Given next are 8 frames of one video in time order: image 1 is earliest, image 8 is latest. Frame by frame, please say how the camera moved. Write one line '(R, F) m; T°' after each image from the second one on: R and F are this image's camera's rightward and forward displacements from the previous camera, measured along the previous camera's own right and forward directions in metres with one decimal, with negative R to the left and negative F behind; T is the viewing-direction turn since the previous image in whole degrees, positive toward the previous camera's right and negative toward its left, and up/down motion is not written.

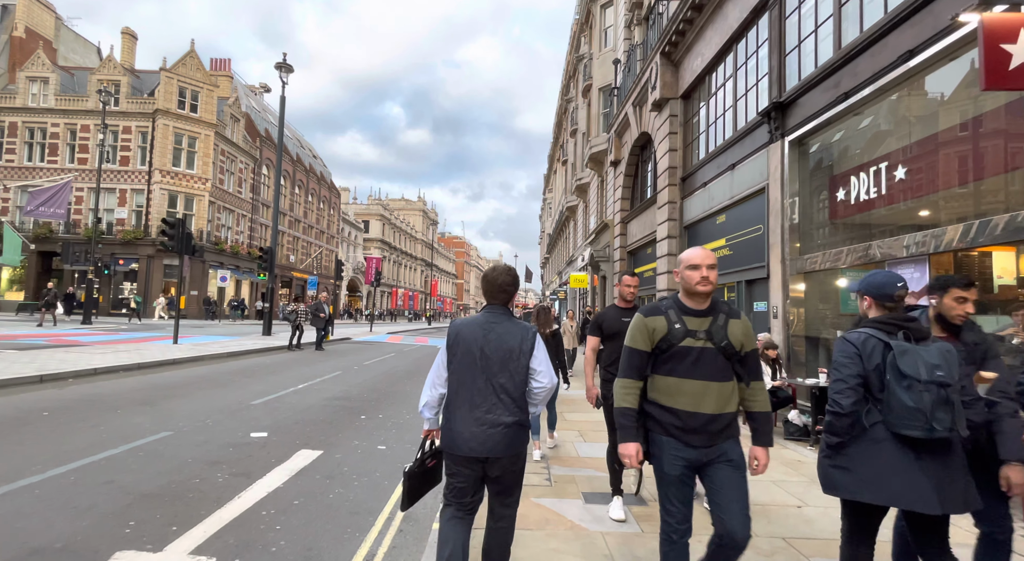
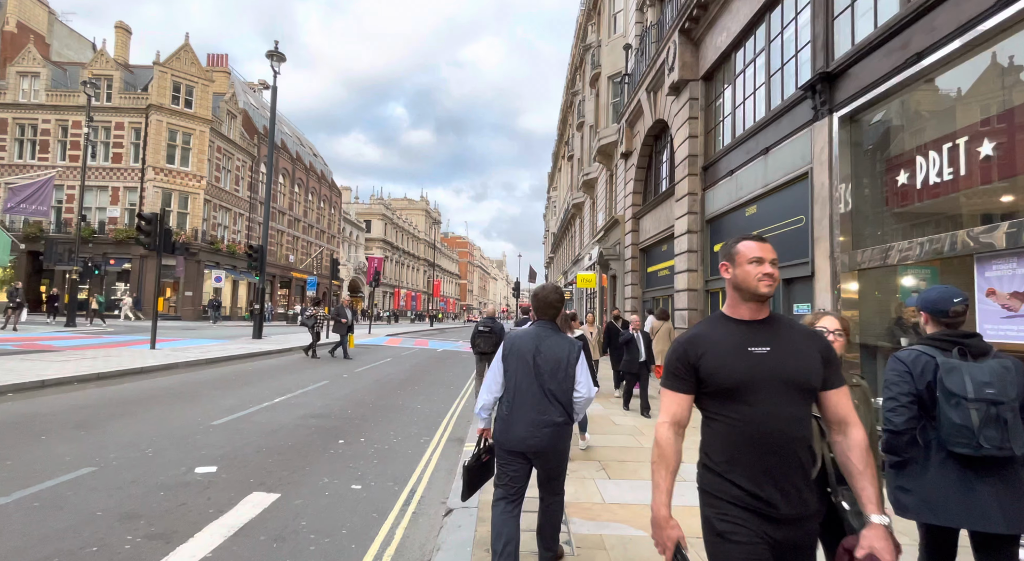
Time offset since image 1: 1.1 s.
(0.0, +1.1) m; 0°
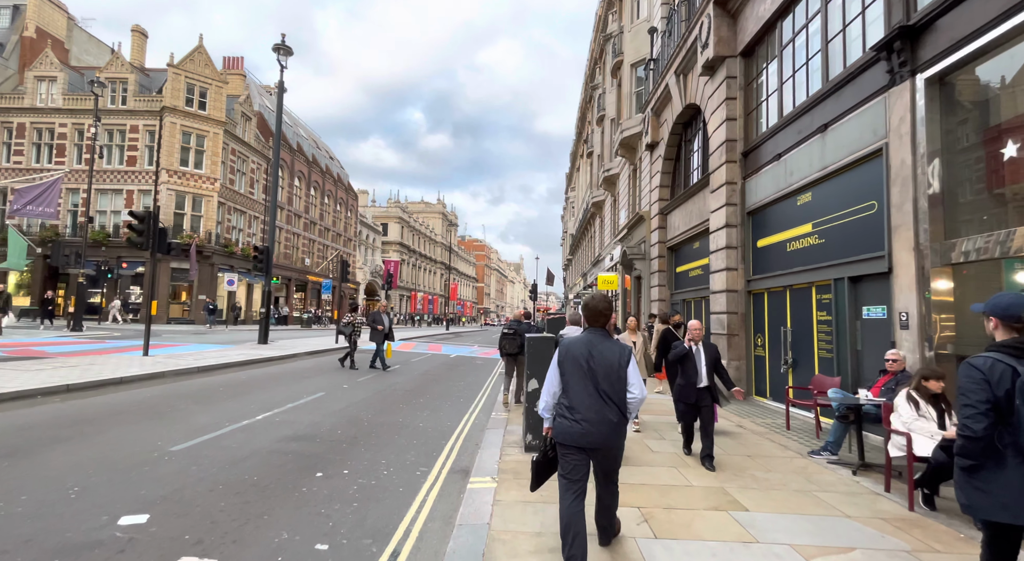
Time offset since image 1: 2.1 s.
(0.0, +1.1) m; -2°
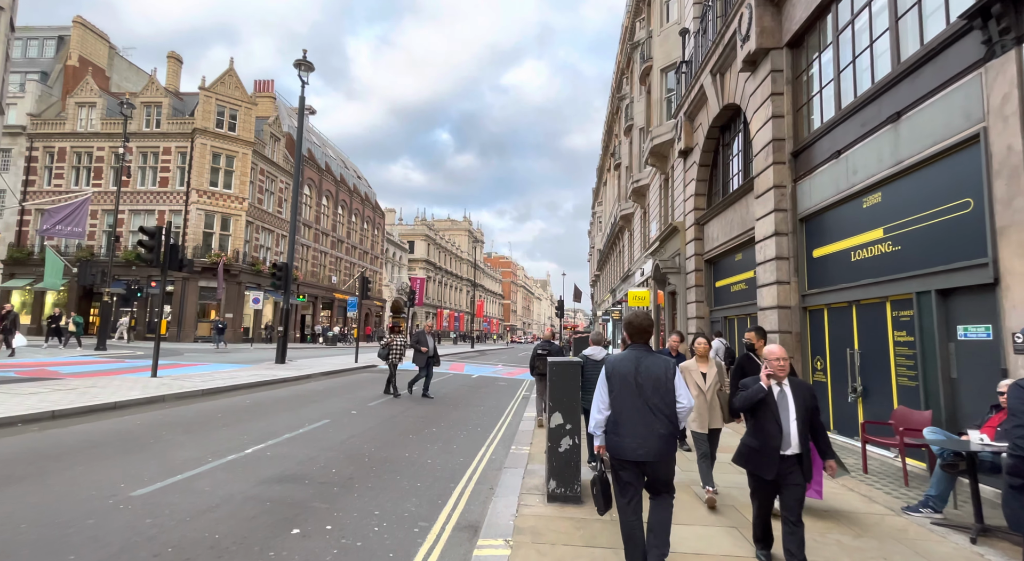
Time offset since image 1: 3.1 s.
(+0.1, +0.9) m; -3°
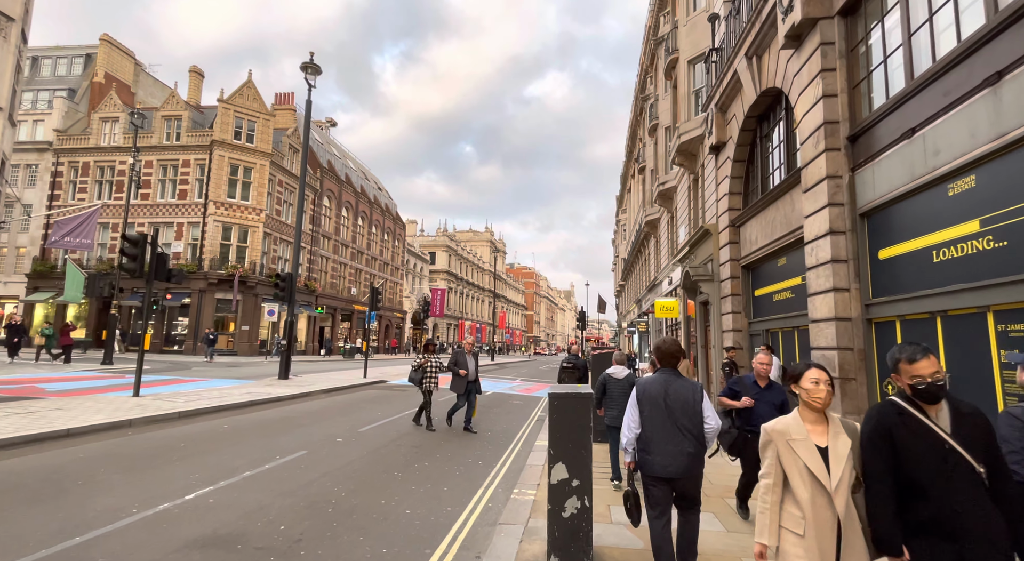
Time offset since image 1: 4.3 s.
(+0.3, +1.3) m; -3°
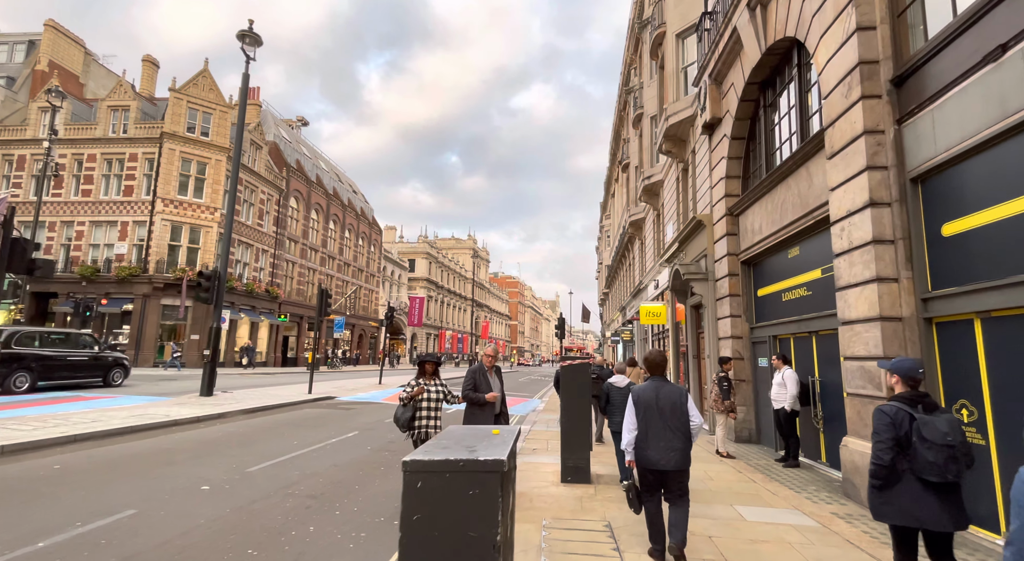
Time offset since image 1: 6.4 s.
(+0.6, +2.2) m; +2°
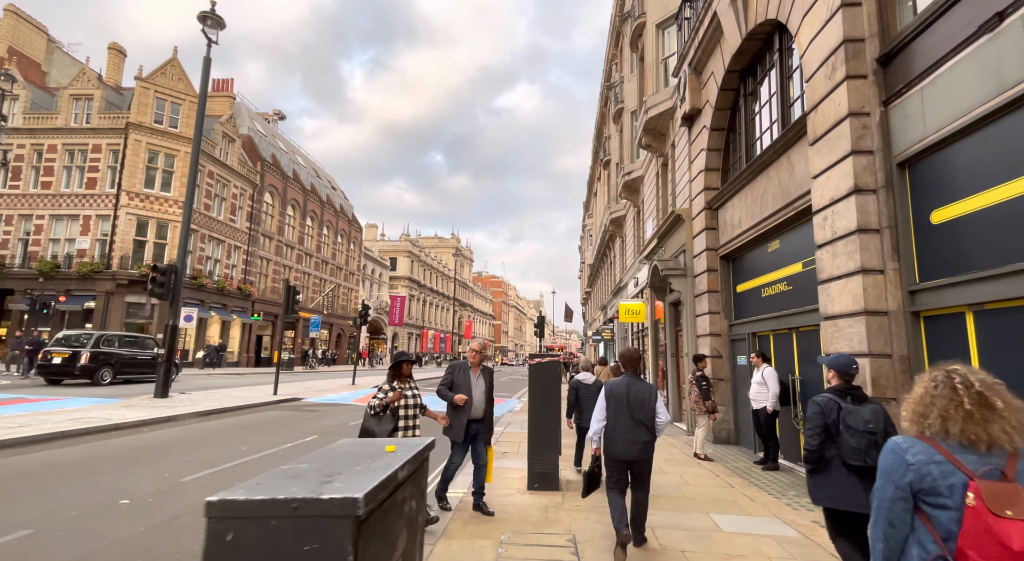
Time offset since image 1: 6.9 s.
(+0.3, +0.5) m; +2°
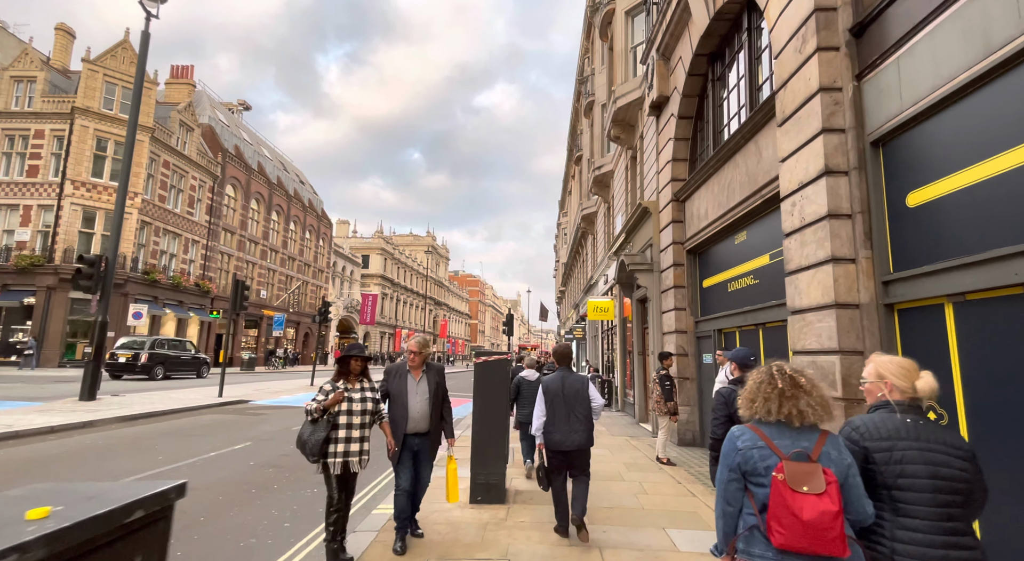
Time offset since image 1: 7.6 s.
(+0.4, +0.7) m; +3°
